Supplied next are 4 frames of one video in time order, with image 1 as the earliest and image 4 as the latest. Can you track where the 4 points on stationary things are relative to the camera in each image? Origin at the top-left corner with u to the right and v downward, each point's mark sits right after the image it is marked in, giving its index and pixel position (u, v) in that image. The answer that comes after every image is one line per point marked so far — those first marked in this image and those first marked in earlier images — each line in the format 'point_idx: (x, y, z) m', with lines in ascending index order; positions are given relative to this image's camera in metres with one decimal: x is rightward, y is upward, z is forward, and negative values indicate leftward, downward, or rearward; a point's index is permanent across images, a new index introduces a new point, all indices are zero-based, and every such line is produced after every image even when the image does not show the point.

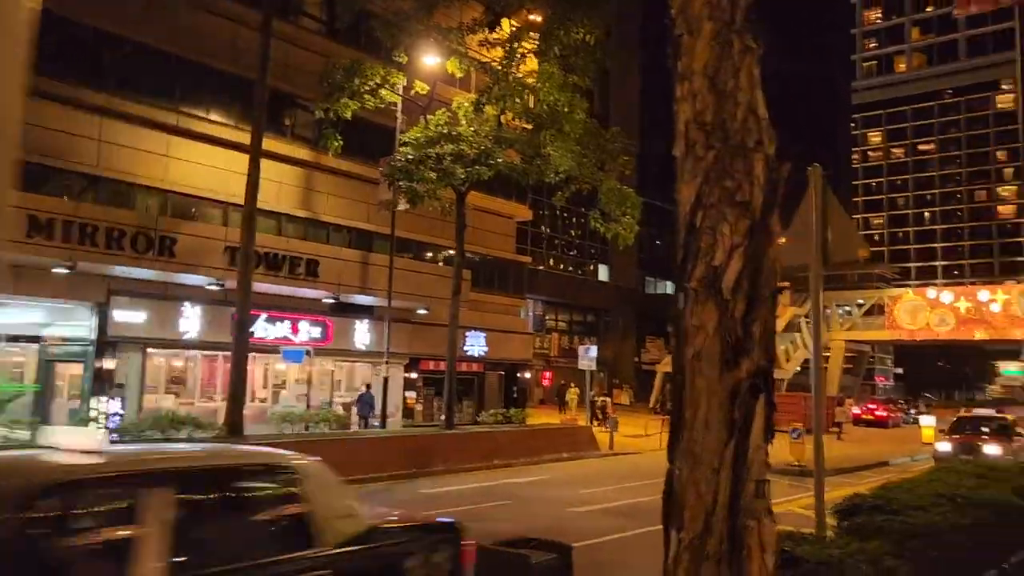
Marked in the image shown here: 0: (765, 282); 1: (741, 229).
0: (+1.4, 0.0, +4.5) m
1: (+1.2, +0.3, +4.5) m
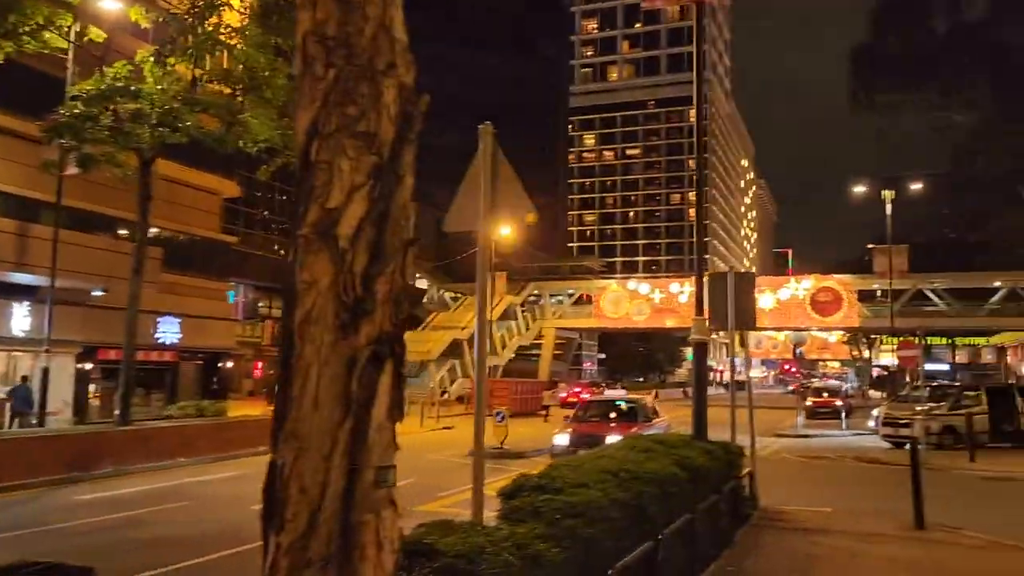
0: (-0.5, +0.2, +3.8) m
1: (-0.7, +0.5, +3.8) m
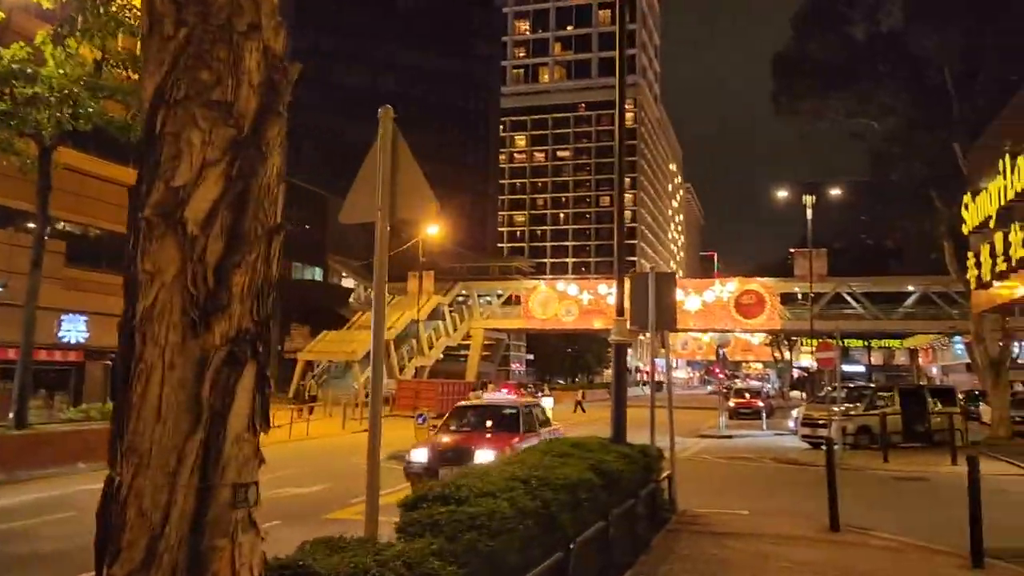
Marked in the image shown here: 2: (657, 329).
0: (-1.0, +0.3, +3.4) m
1: (-1.1, +0.6, +3.3) m
2: (+2.1, -0.6, +12.0) m
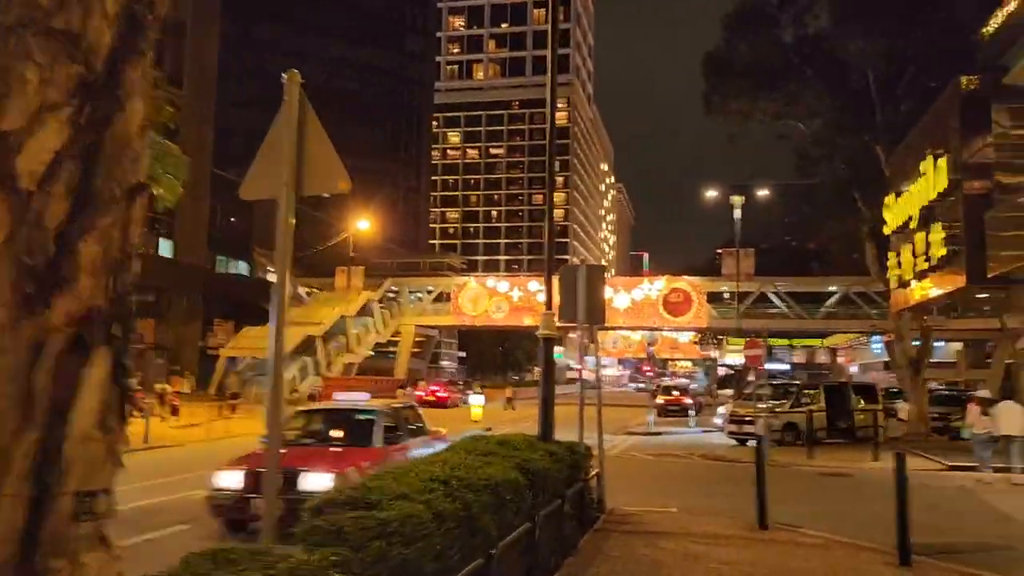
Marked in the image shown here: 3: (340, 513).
0: (-1.3, +0.4, +2.8) m
1: (-1.4, +0.7, +2.7) m
2: (+1.0, -0.5, +11.7) m
3: (-1.1, -1.4, +5.3) m
